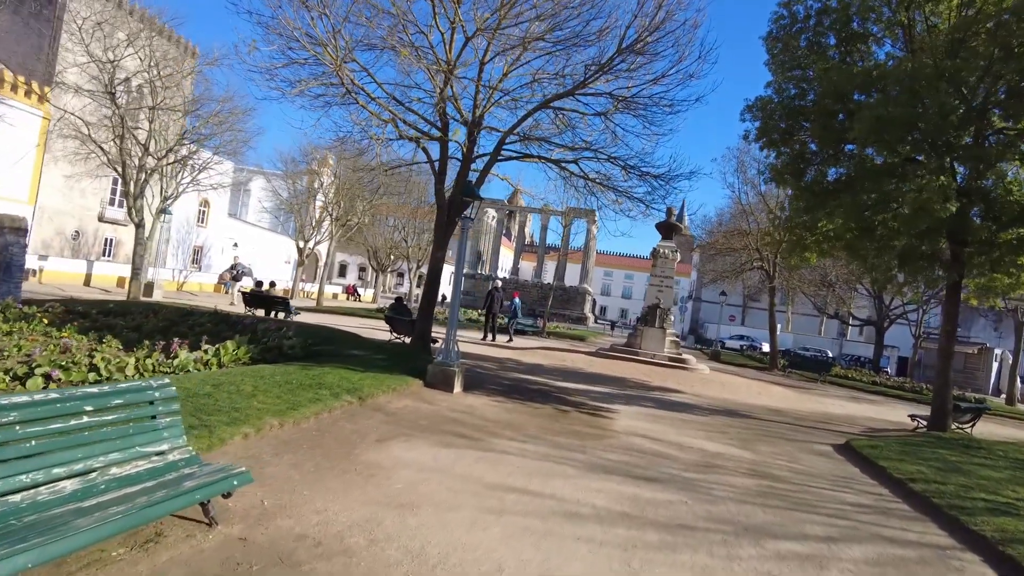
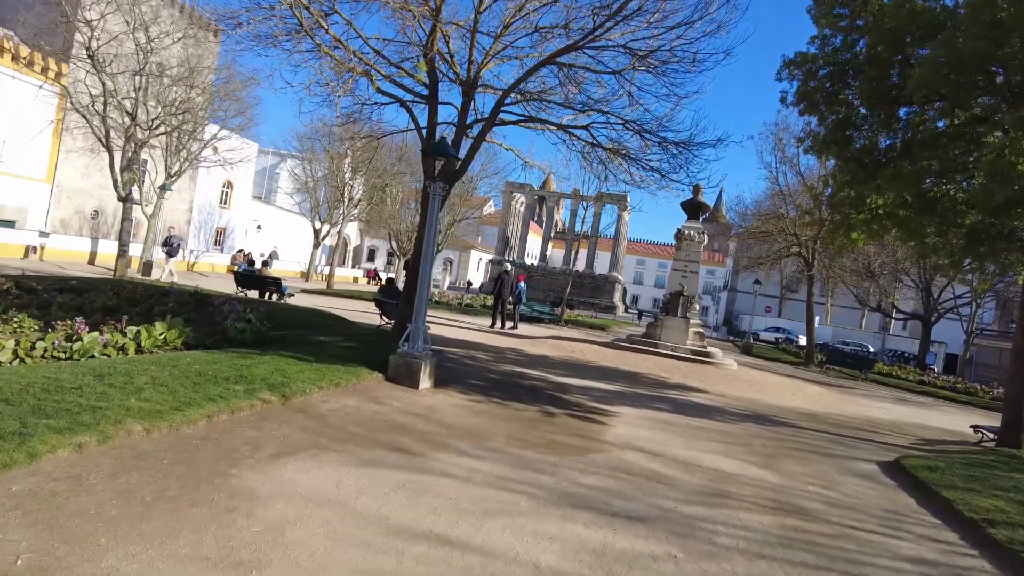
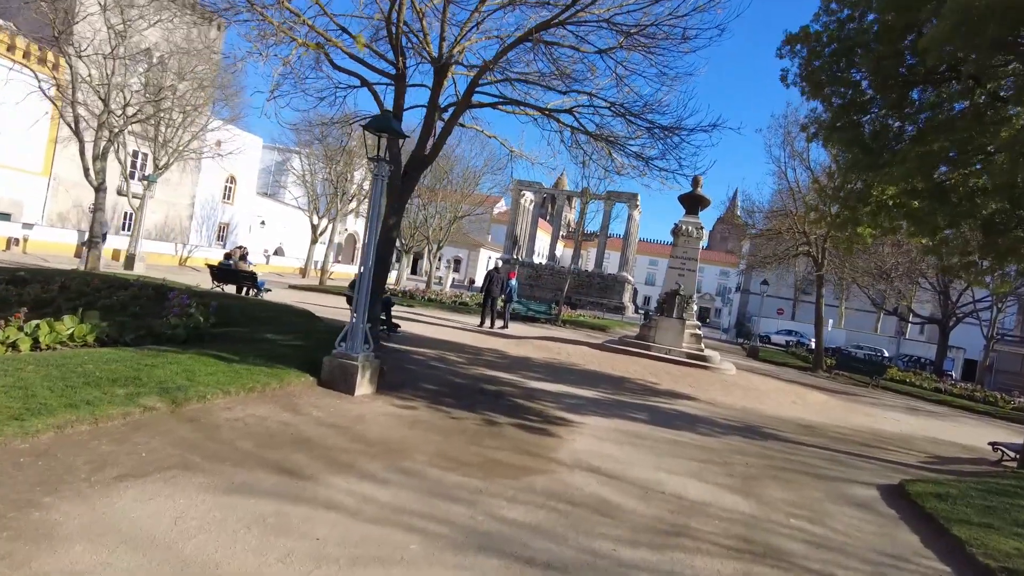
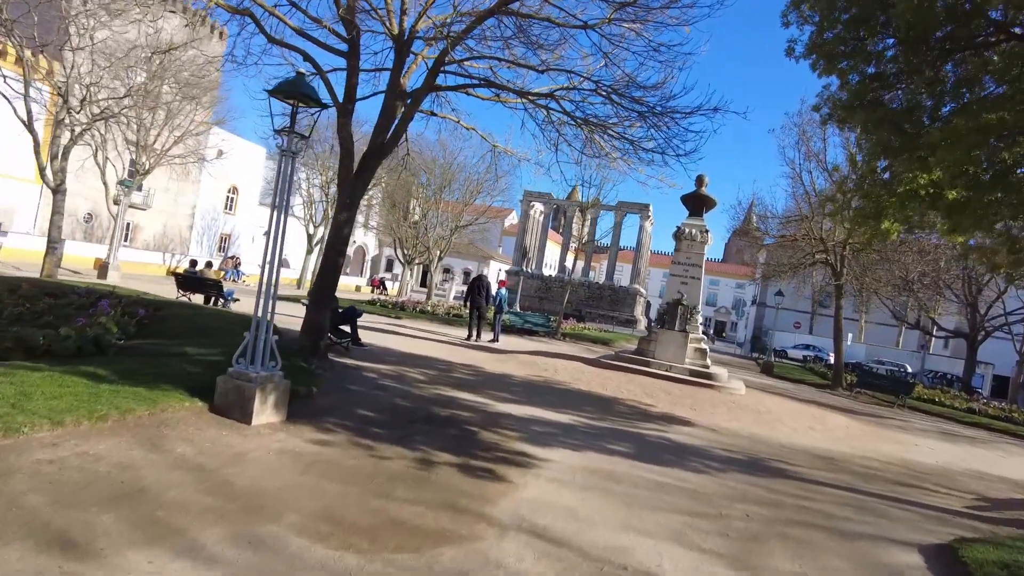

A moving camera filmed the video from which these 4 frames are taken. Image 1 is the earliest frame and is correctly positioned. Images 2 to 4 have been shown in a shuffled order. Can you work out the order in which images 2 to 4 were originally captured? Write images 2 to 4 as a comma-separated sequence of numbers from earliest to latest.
2, 3, 4
